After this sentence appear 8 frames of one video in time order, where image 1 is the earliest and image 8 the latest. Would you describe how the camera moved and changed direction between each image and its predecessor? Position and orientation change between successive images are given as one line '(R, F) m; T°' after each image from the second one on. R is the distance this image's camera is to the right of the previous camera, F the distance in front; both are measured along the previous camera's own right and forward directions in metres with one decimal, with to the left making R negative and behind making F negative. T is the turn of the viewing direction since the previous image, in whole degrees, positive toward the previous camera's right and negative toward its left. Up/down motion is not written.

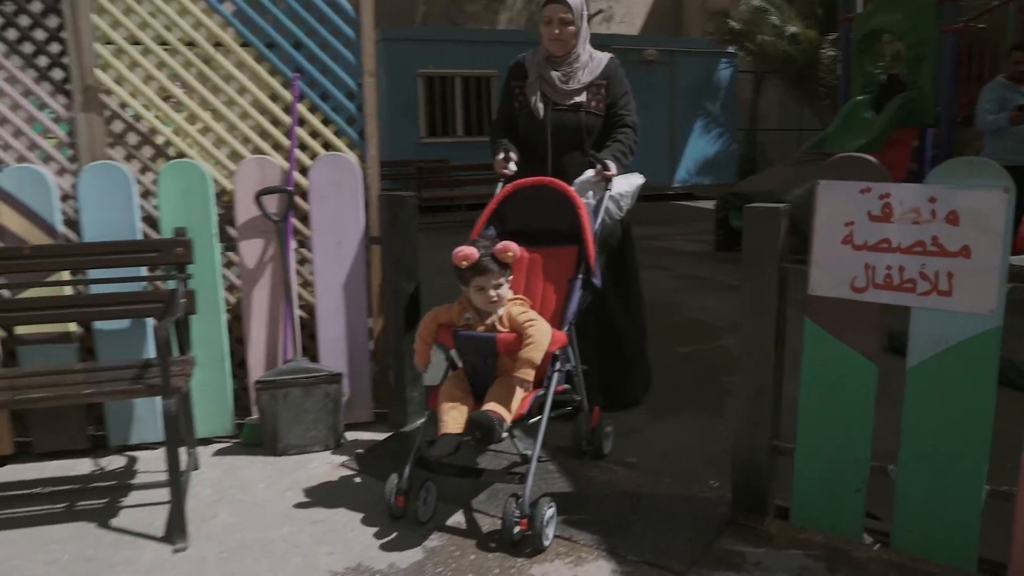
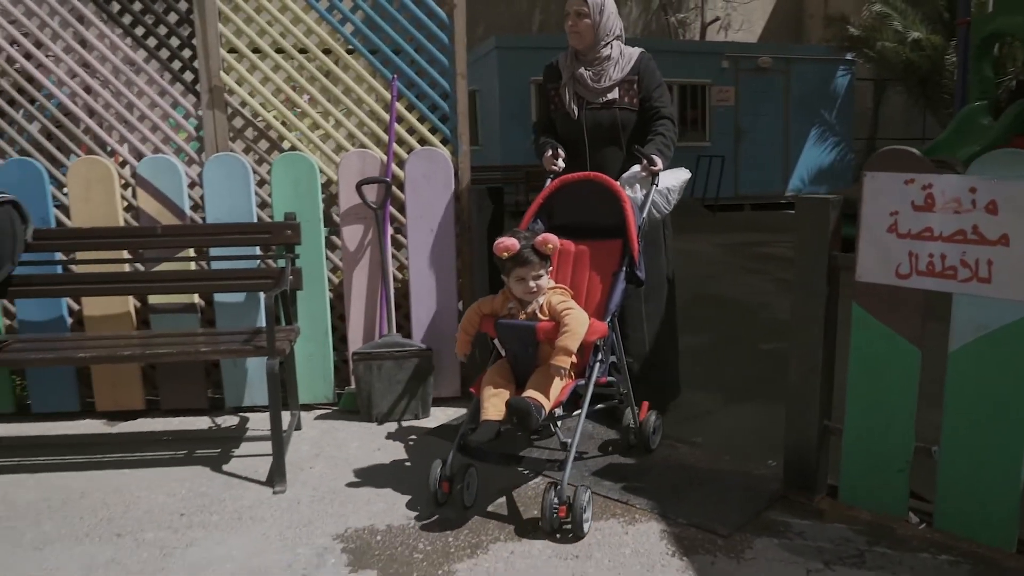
(+0.2, -0.3) m; -7°
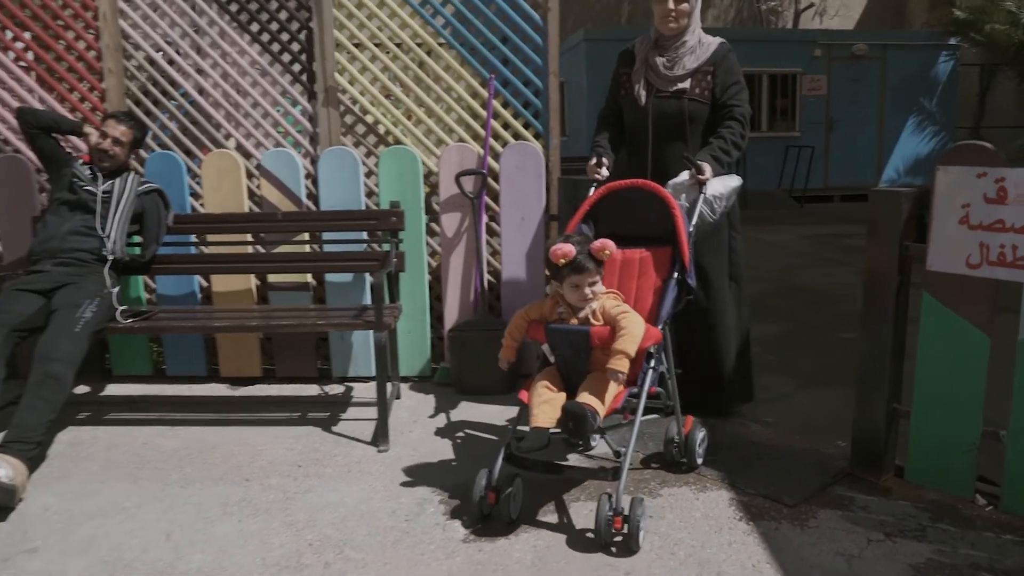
(0.0, -0.3) m; -5°
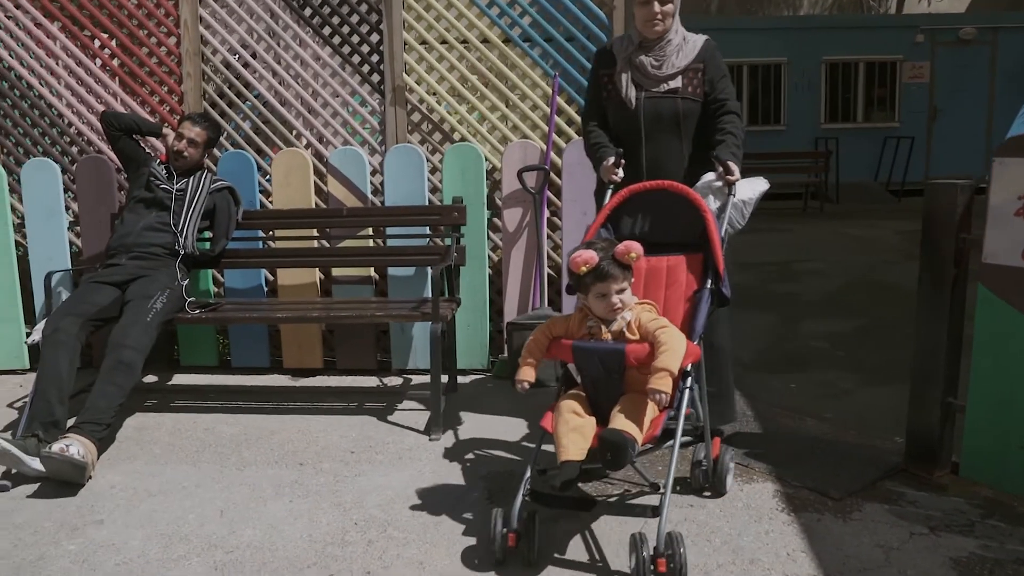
(+0.2, -0.1) m; -6°
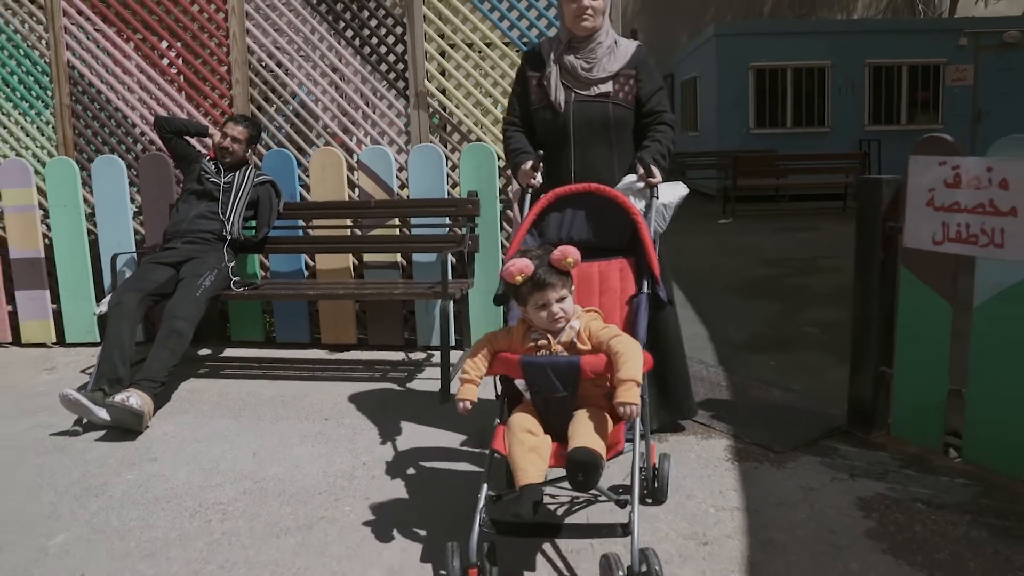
(+0.3, -0.5) m; -4°
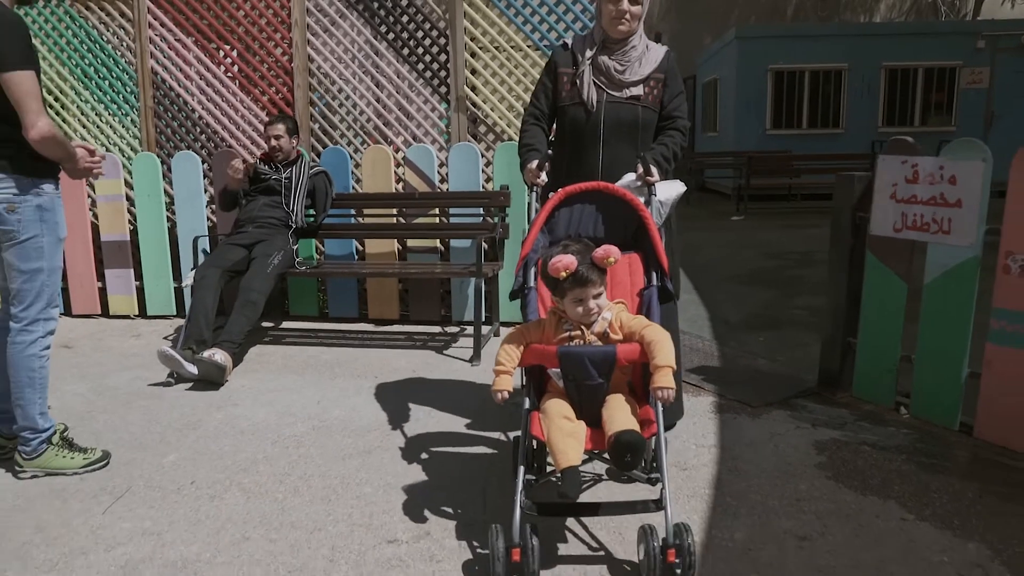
(0.0, -0.7) m; -2°
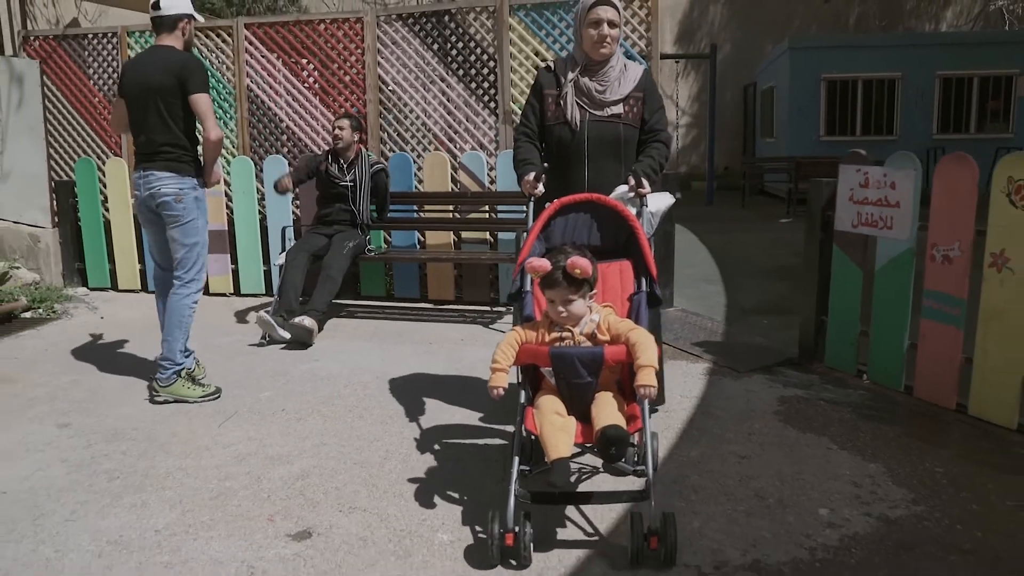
(+0.2, -0.9) m; -4°
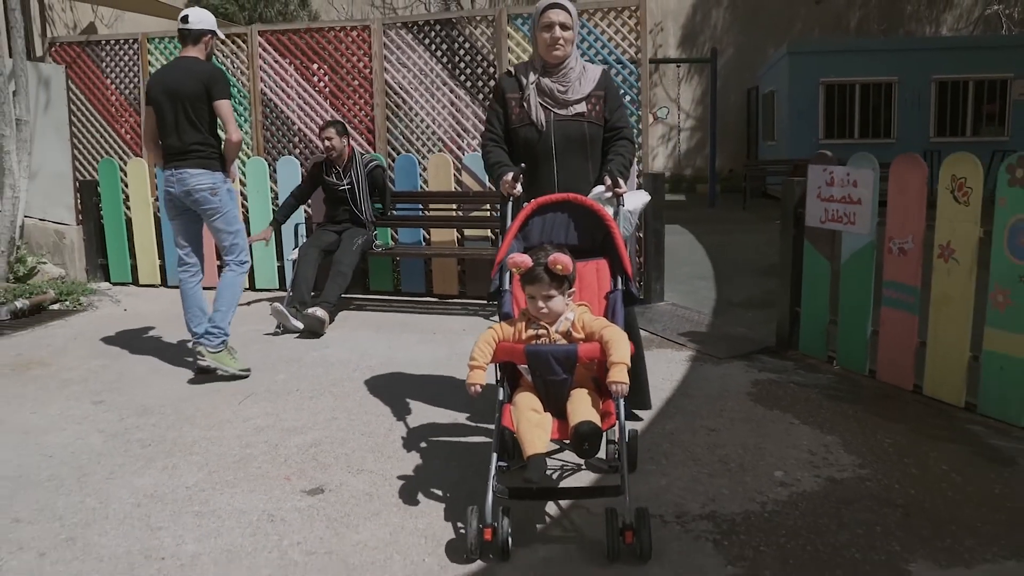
(+0.1, -0.4) m; -1°
